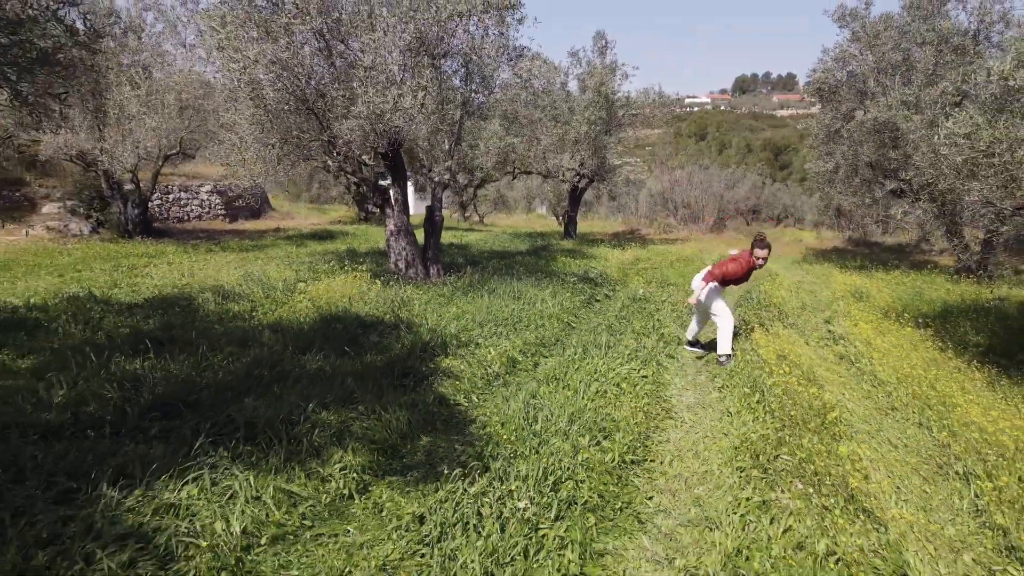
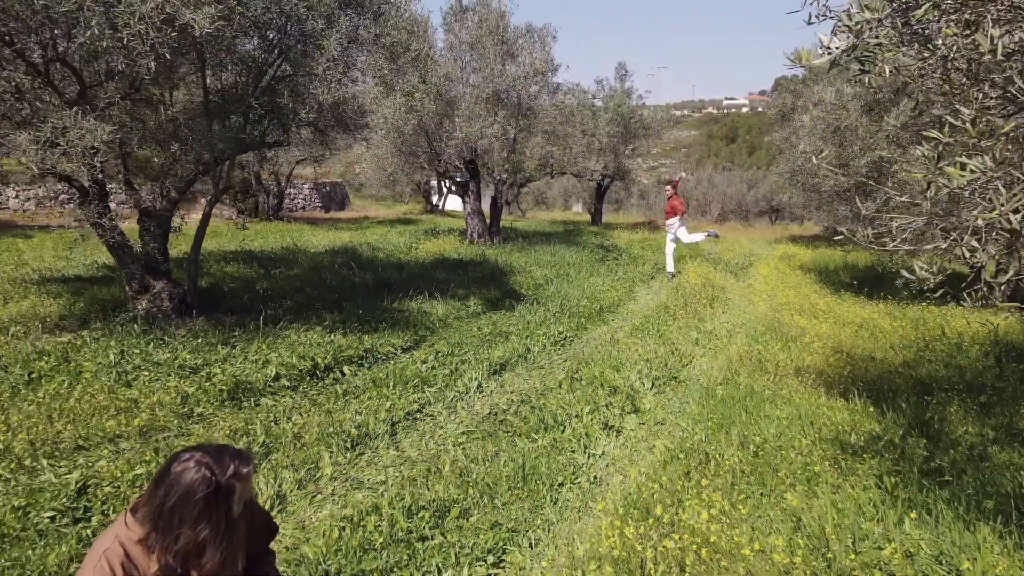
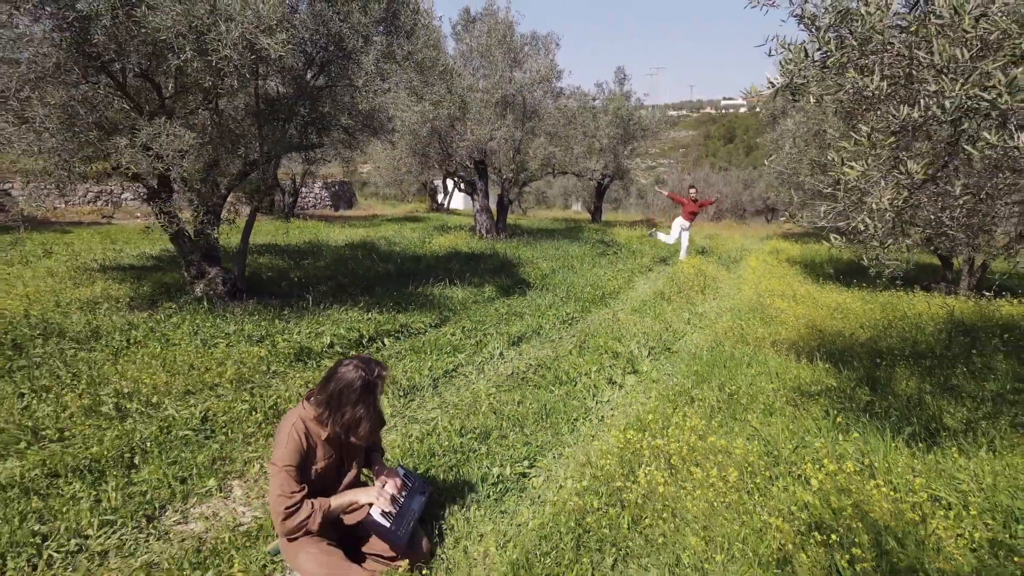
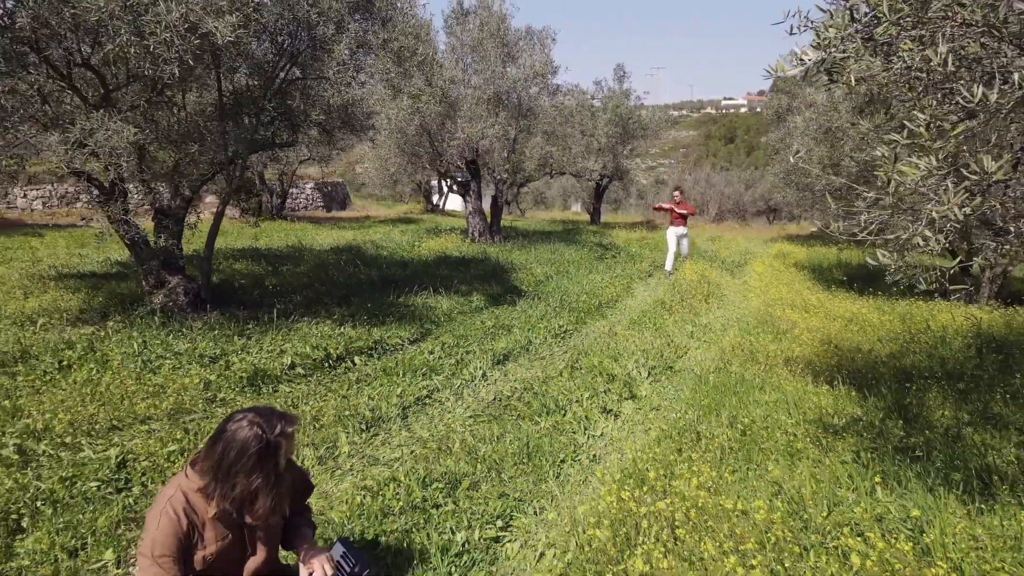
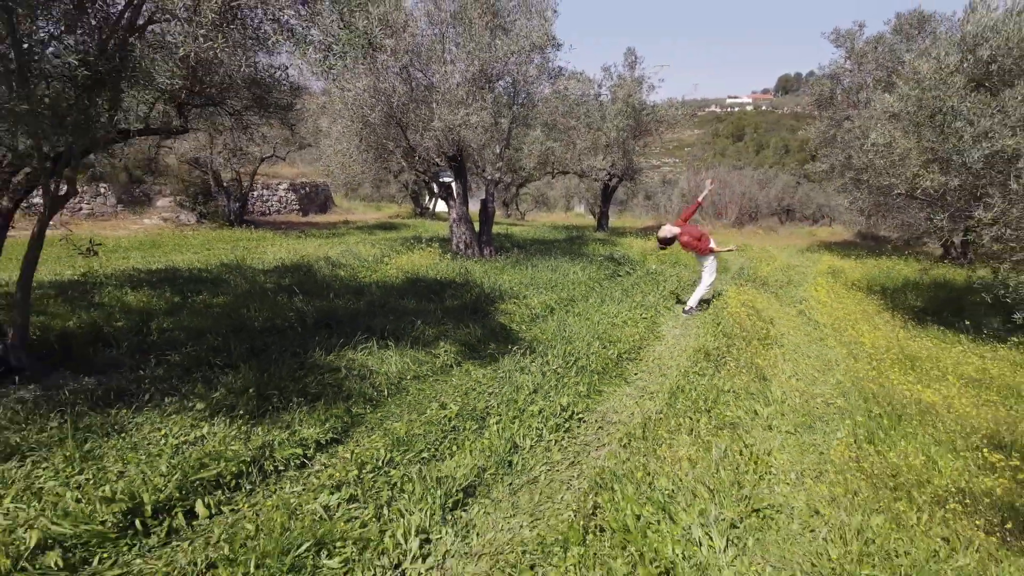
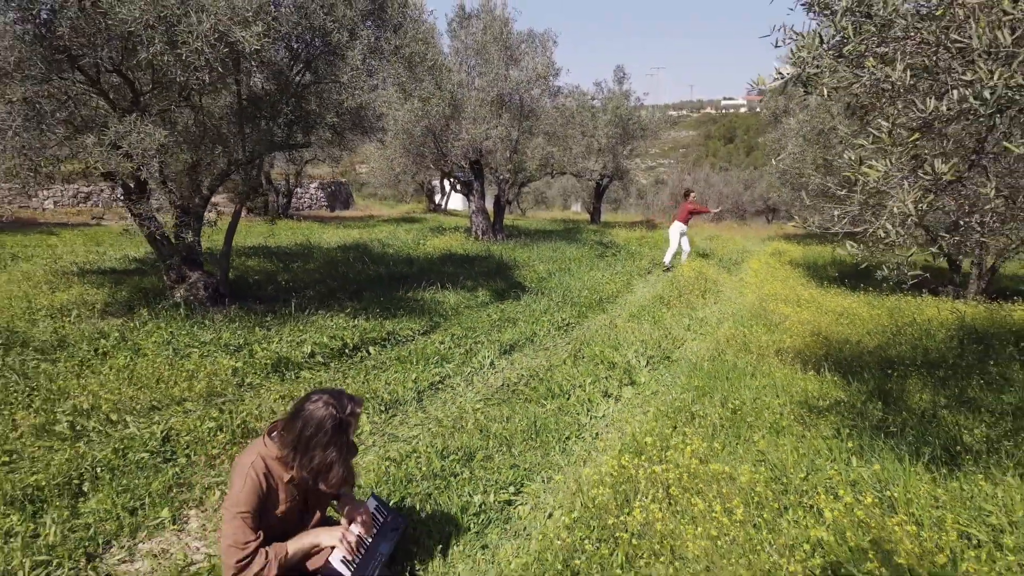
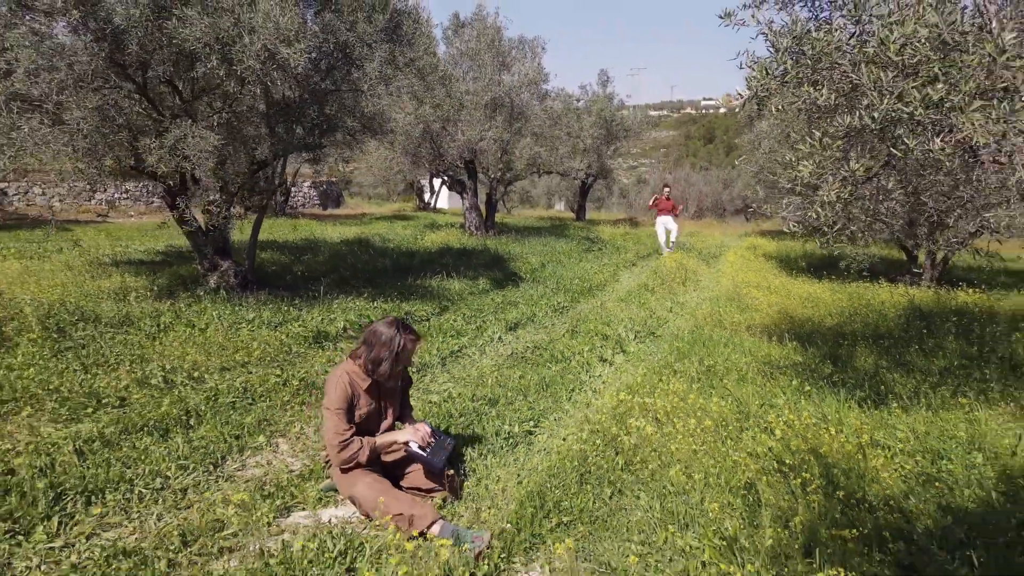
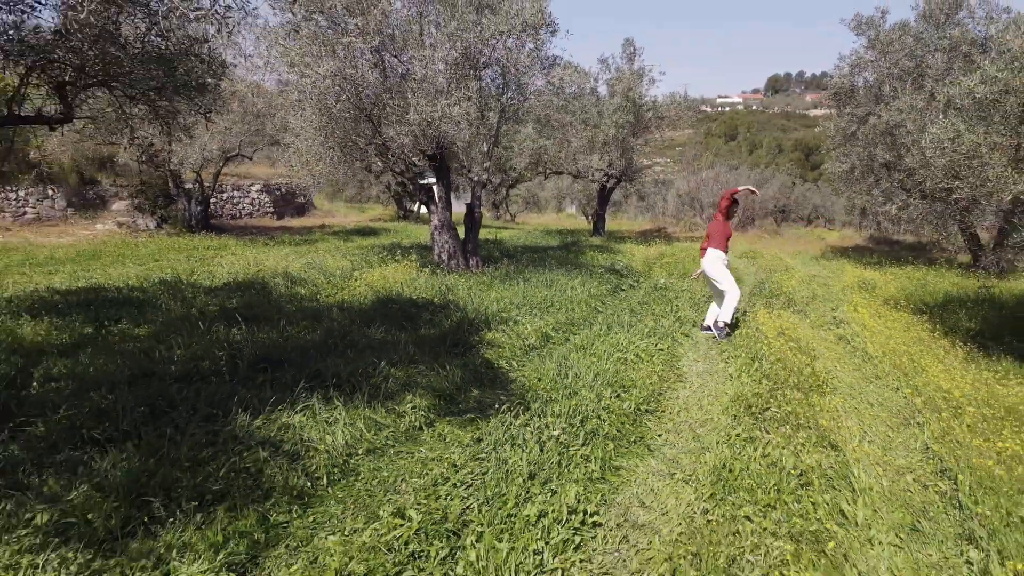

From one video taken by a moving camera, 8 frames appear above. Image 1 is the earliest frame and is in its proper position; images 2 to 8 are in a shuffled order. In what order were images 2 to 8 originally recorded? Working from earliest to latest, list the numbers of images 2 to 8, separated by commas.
8, 5, 2, 4, 6, 3, 7
